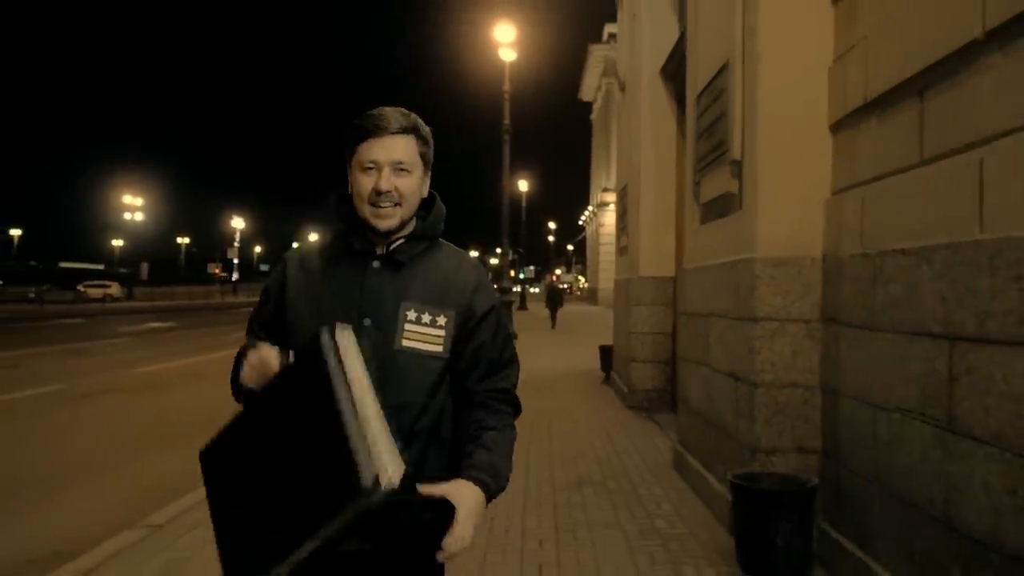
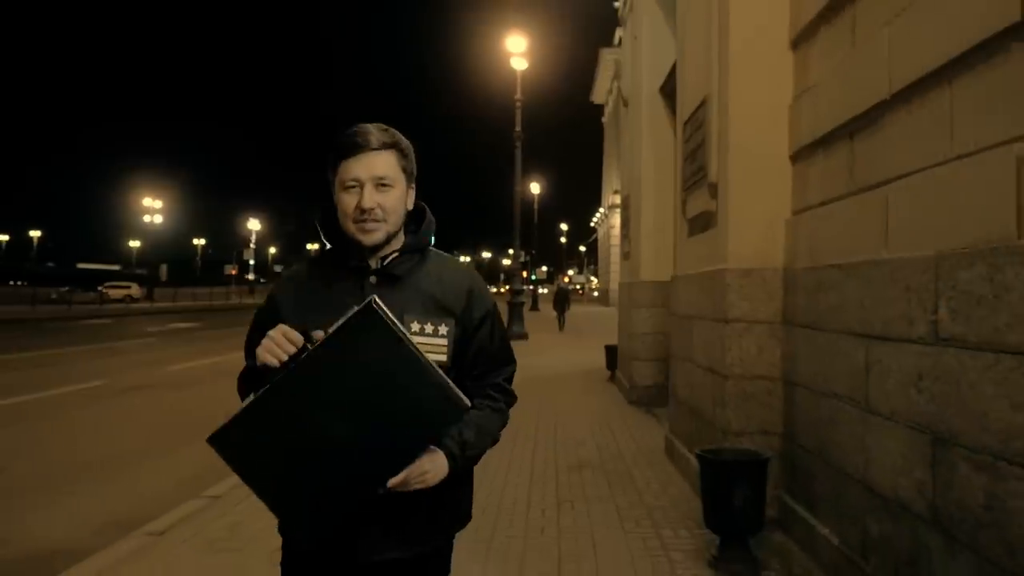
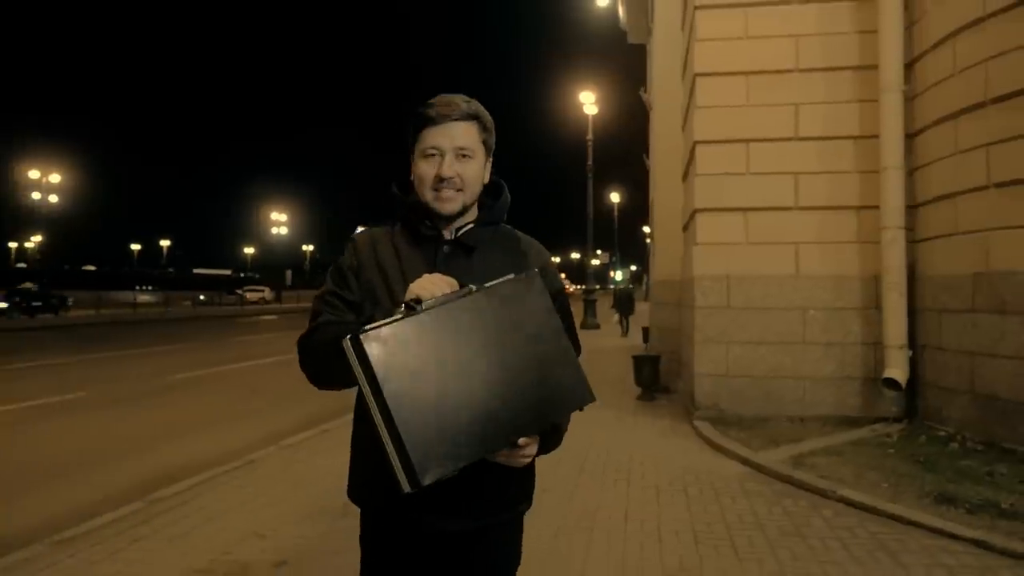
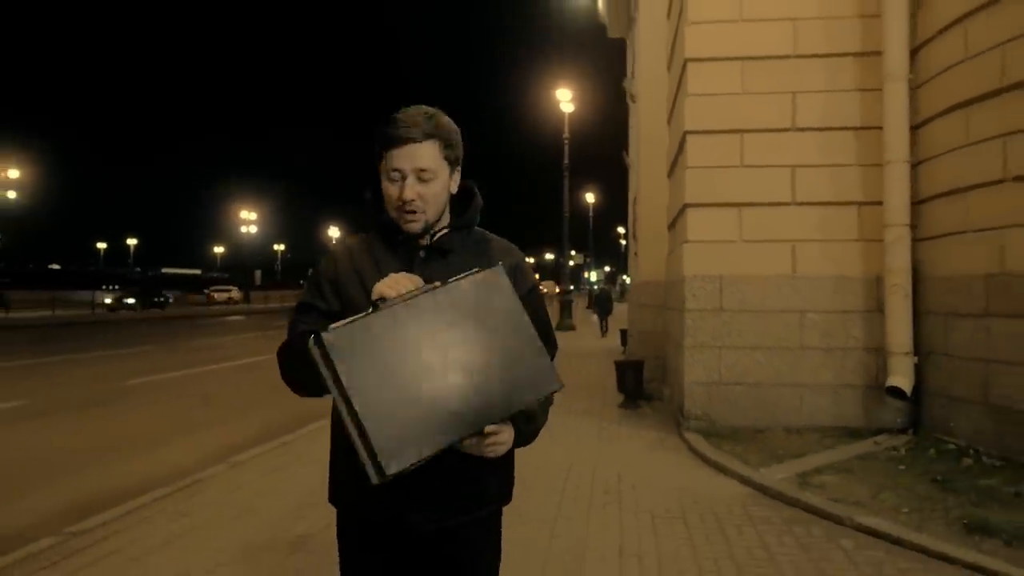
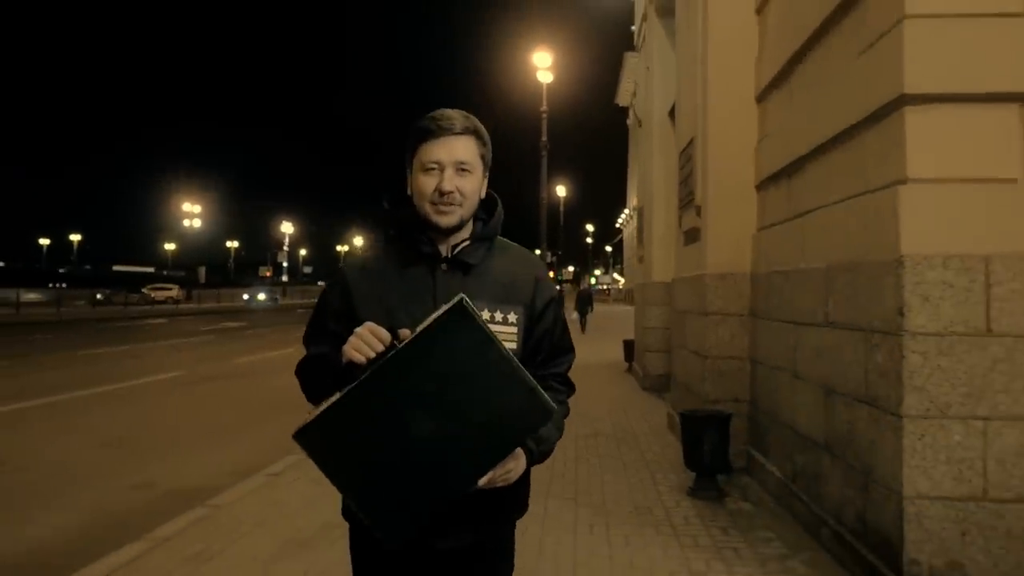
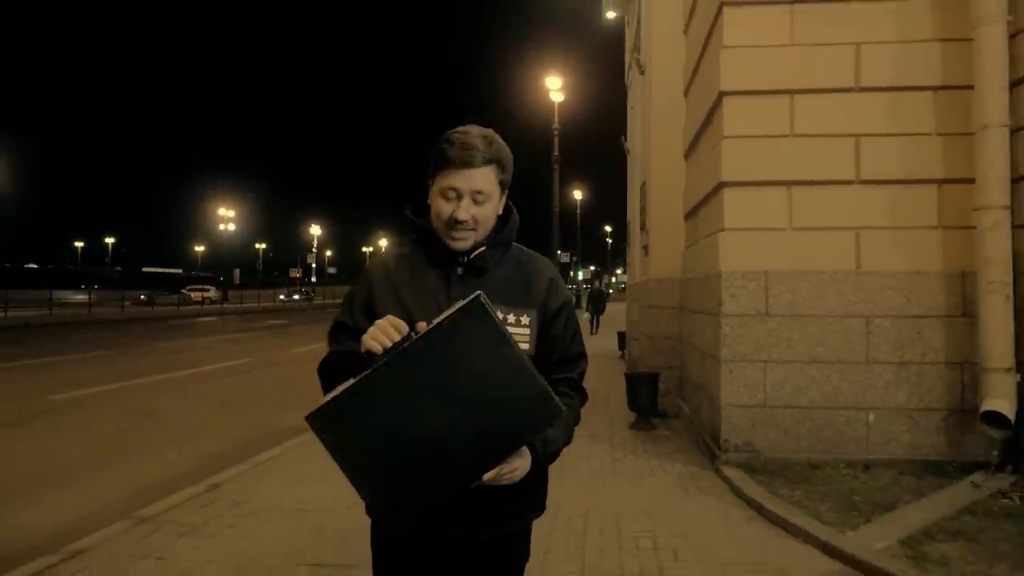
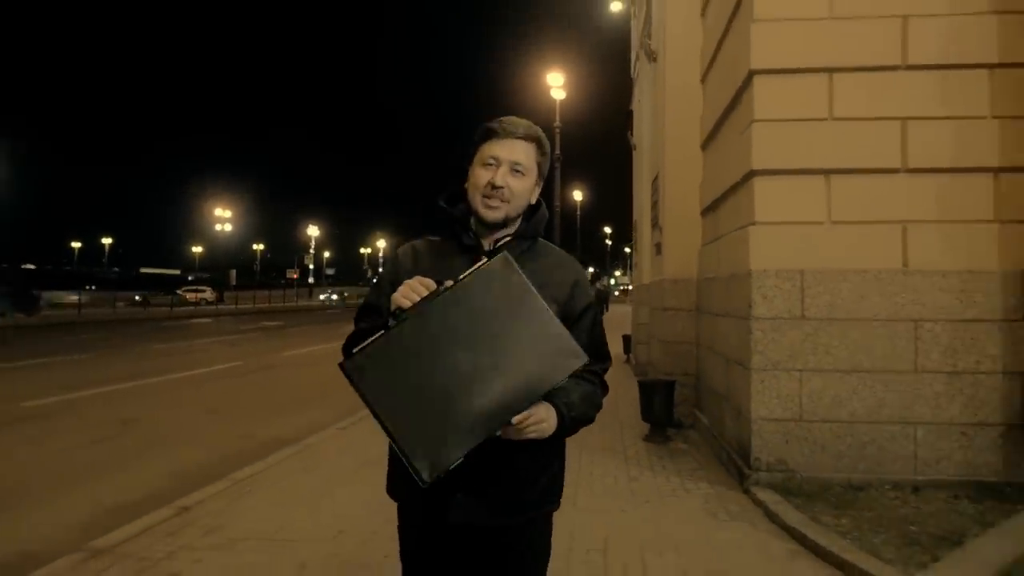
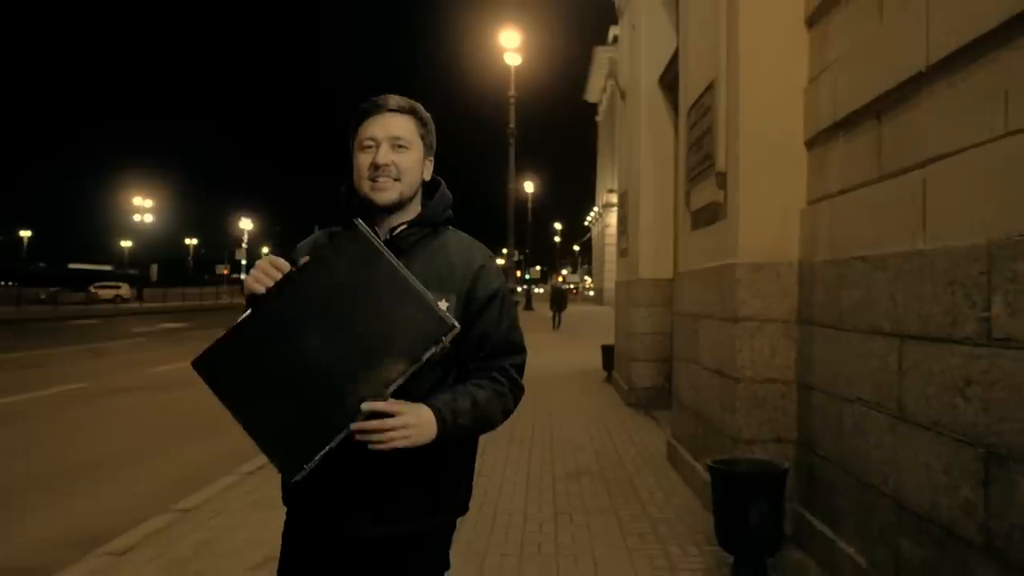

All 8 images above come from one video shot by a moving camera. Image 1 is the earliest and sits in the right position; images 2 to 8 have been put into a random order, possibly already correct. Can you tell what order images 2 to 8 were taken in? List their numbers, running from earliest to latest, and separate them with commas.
8, 2, 5, 7, 6, 4, 3
